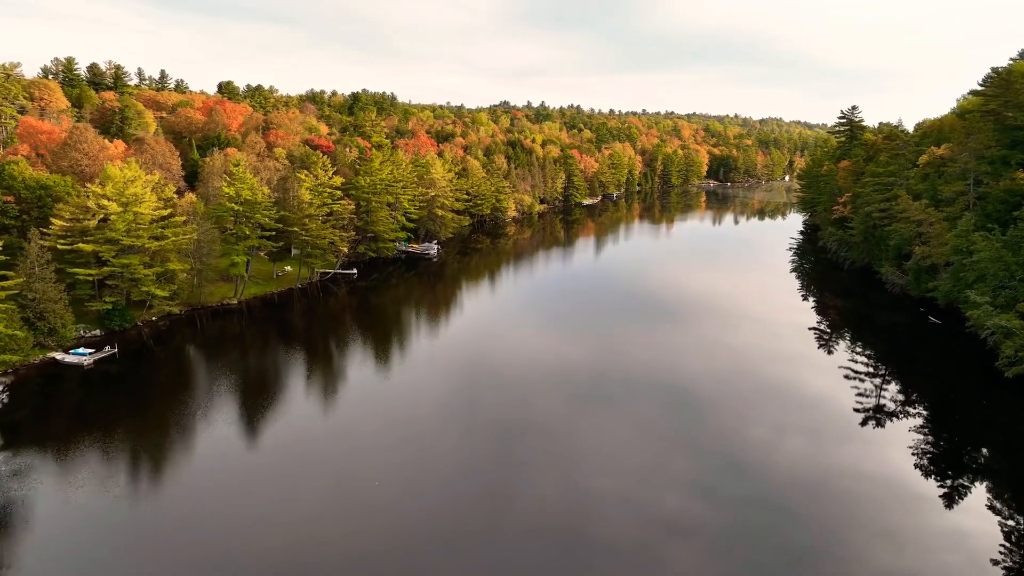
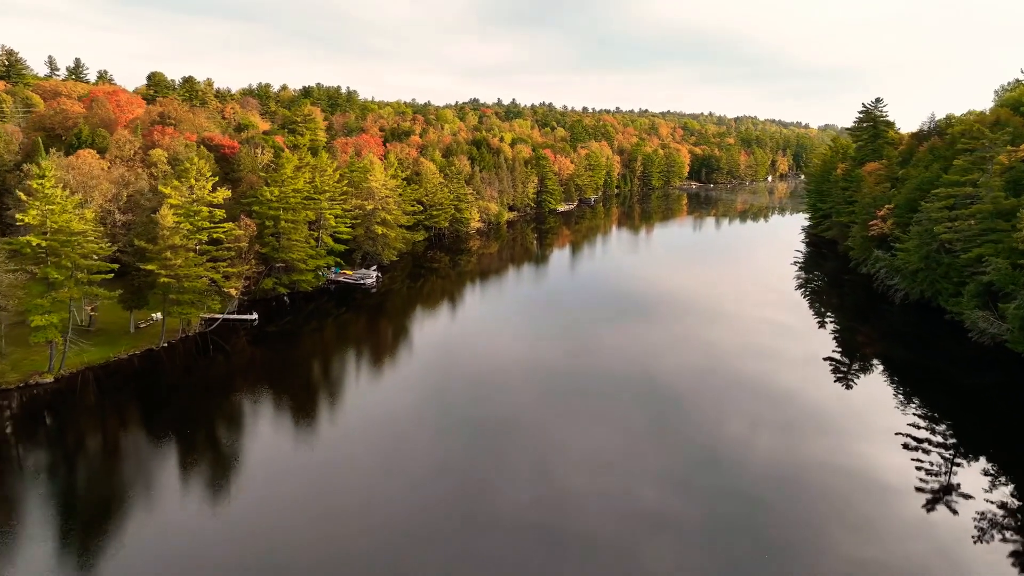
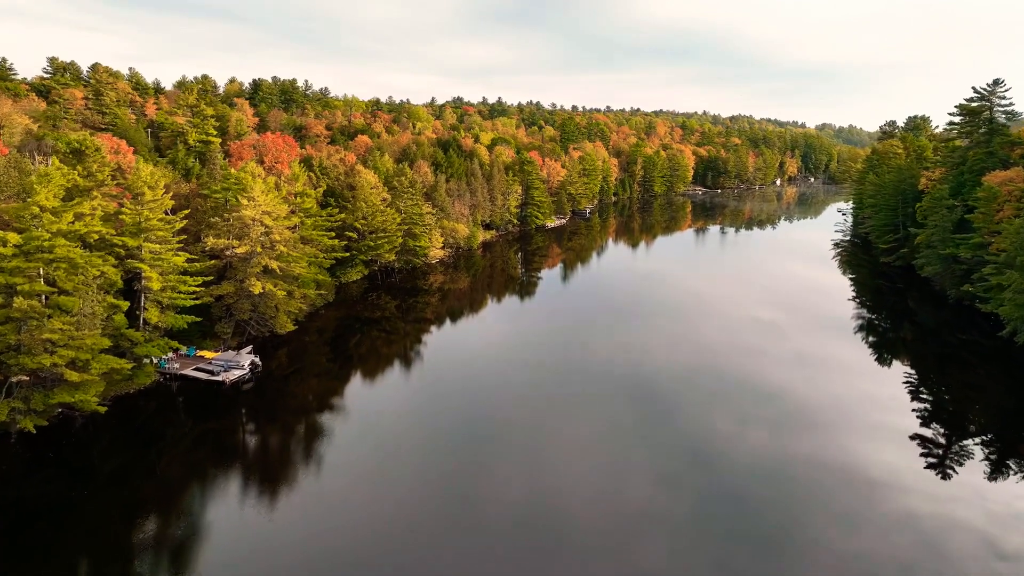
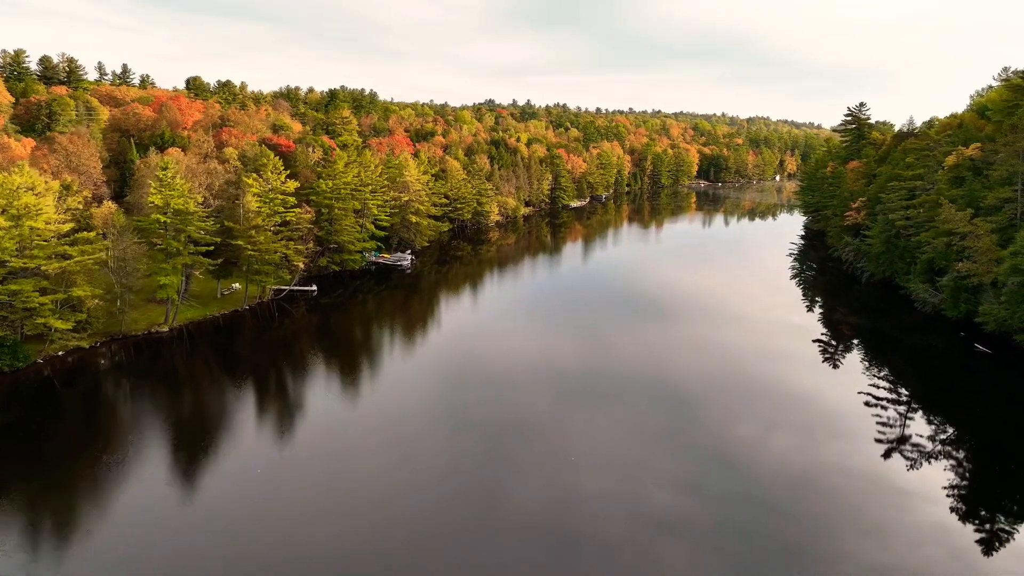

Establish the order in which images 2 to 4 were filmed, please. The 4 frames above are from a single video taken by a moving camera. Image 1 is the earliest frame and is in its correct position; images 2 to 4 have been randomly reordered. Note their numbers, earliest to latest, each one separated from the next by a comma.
4, 2, 3
